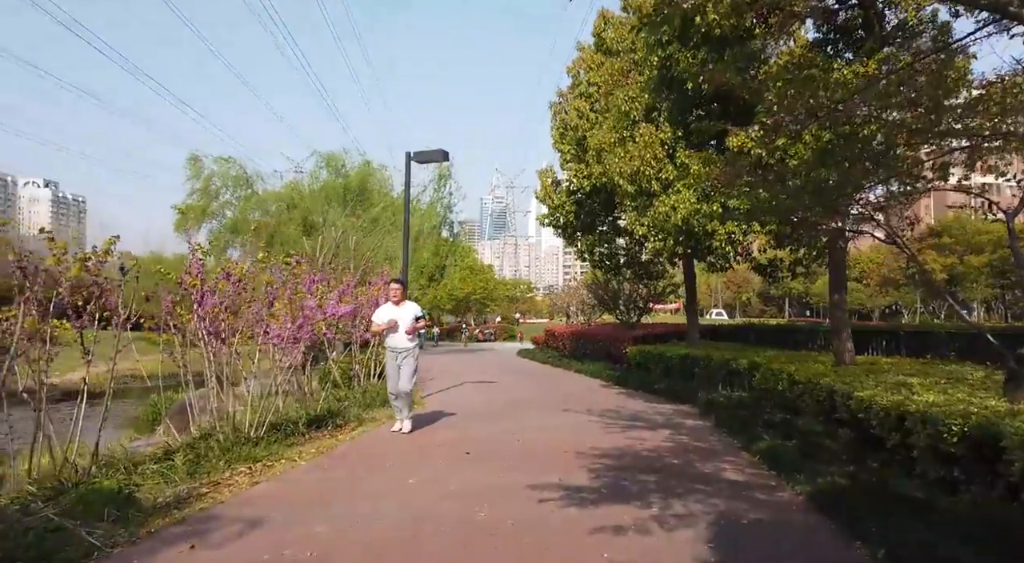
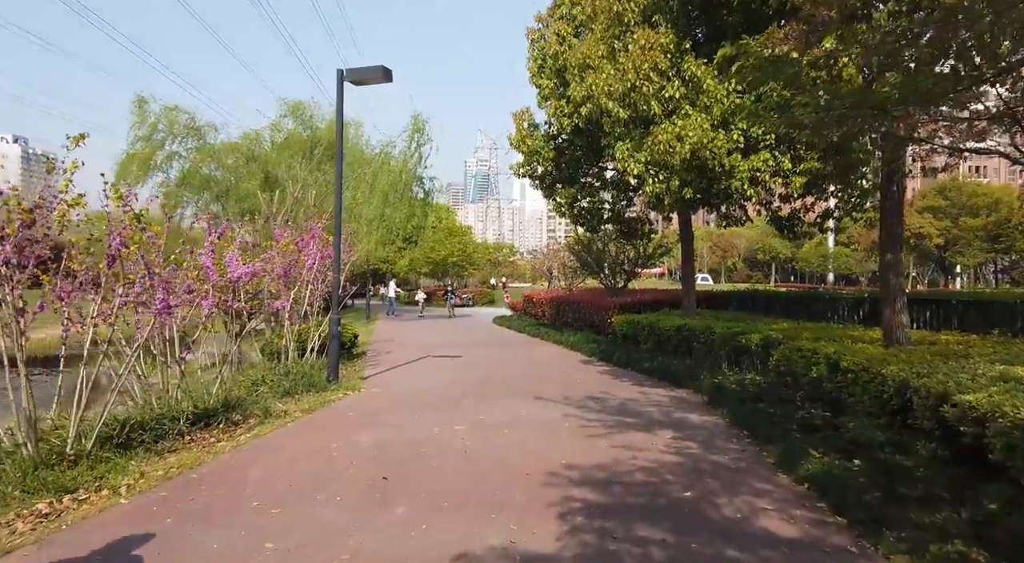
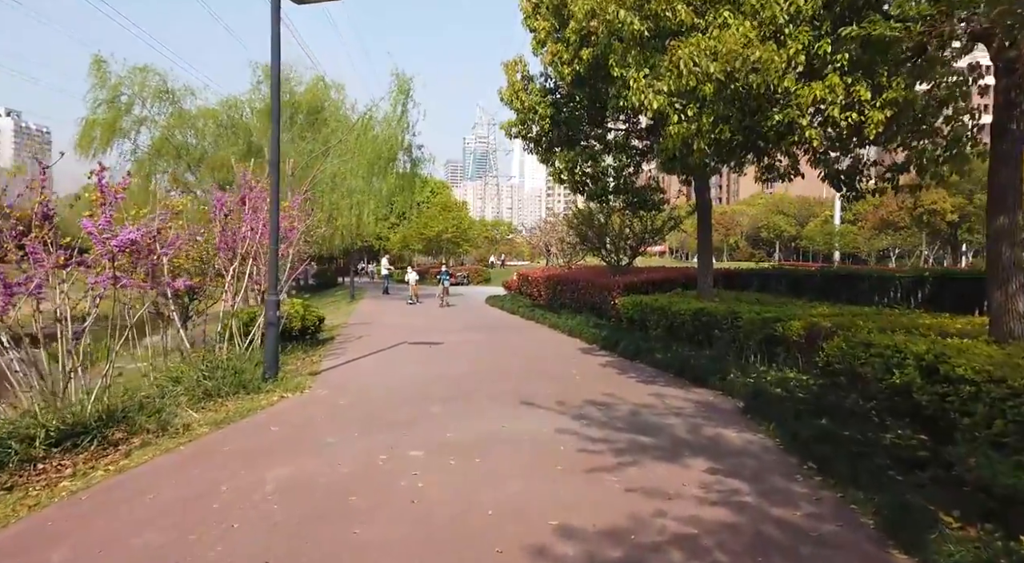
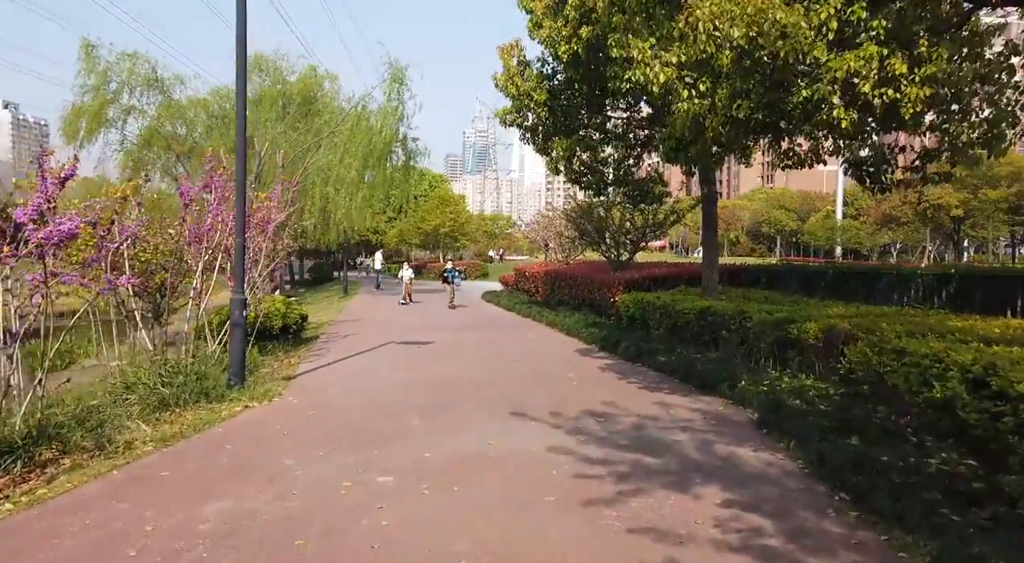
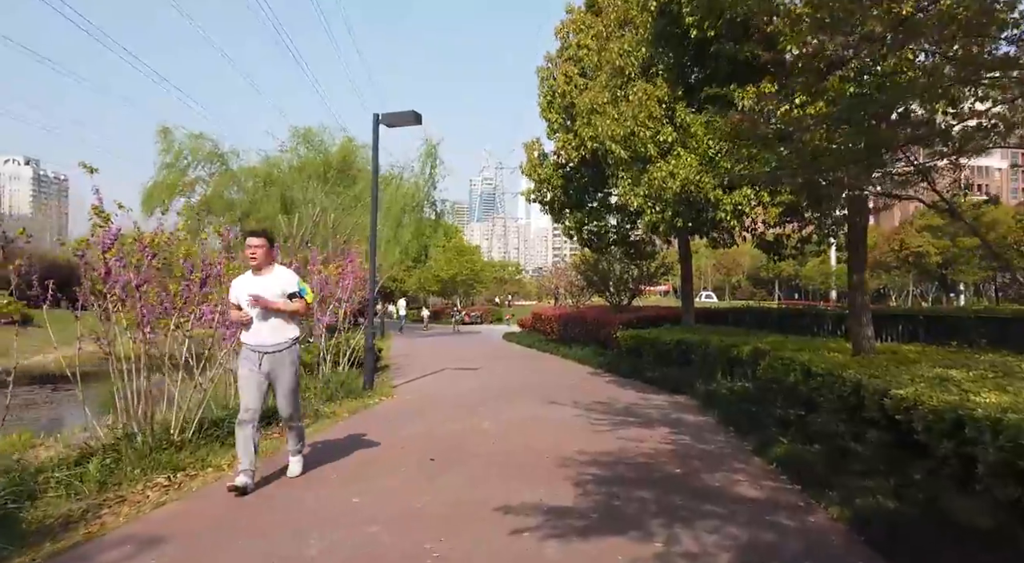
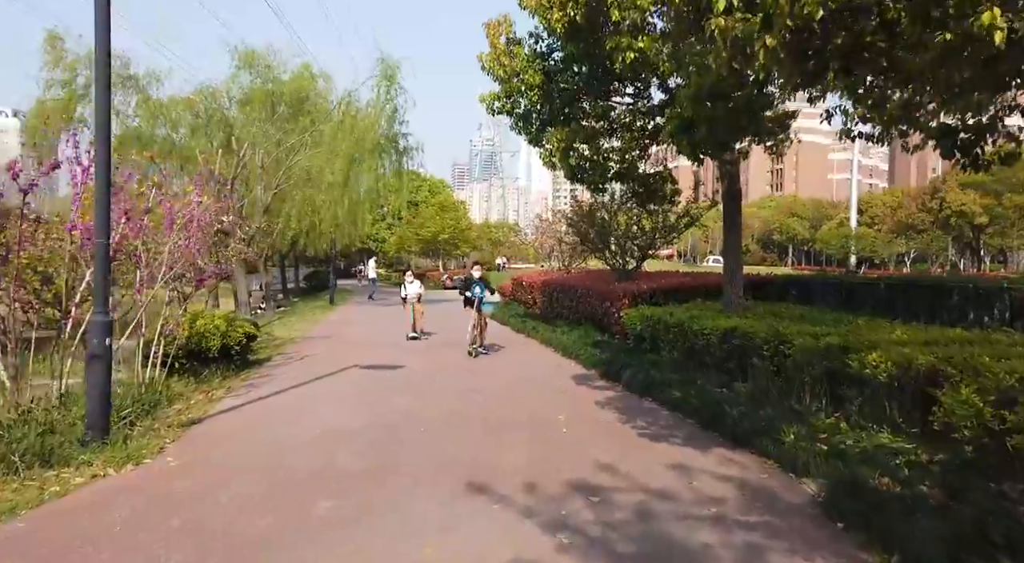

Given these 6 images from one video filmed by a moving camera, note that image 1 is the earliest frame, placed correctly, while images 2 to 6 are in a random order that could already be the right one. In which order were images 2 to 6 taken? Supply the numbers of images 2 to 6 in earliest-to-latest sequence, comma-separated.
5, 2, 3, 4, 6
